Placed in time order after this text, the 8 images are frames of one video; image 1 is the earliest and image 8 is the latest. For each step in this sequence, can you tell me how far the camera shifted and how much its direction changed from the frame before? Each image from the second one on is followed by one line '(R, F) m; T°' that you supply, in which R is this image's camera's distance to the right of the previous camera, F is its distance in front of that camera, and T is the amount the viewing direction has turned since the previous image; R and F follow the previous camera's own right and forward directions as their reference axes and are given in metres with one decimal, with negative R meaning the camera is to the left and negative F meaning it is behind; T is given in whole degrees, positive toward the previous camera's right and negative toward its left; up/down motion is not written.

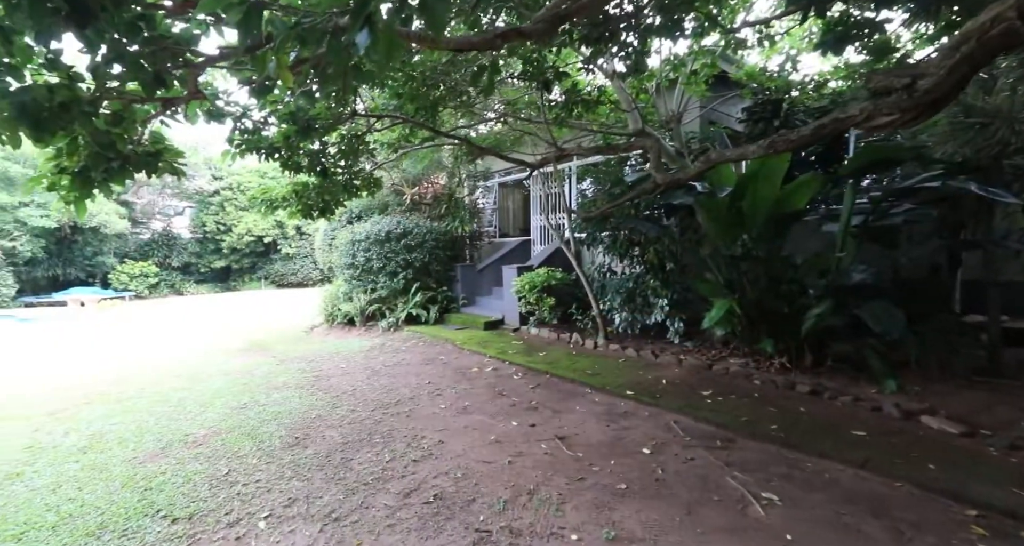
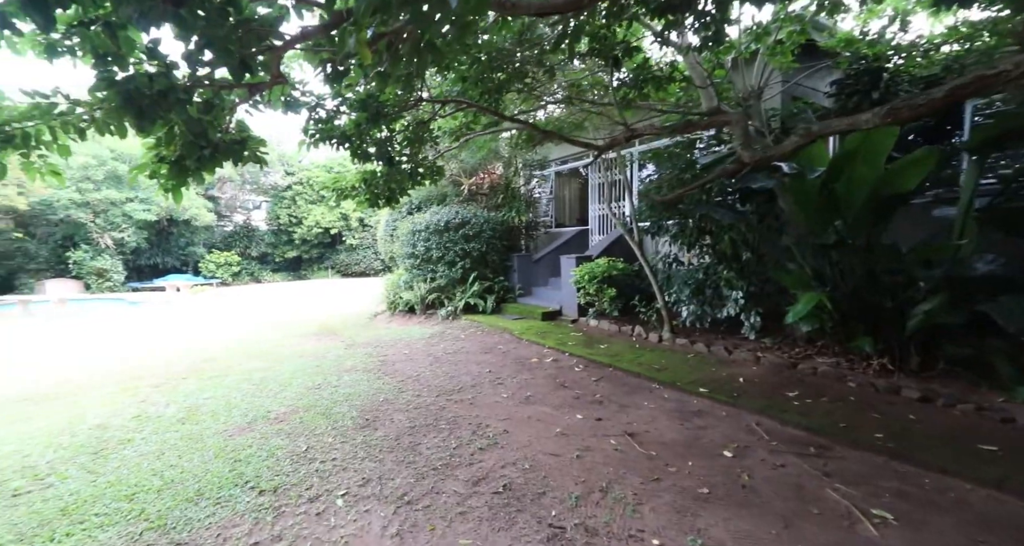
(-0.1, +0.1) m; -7°
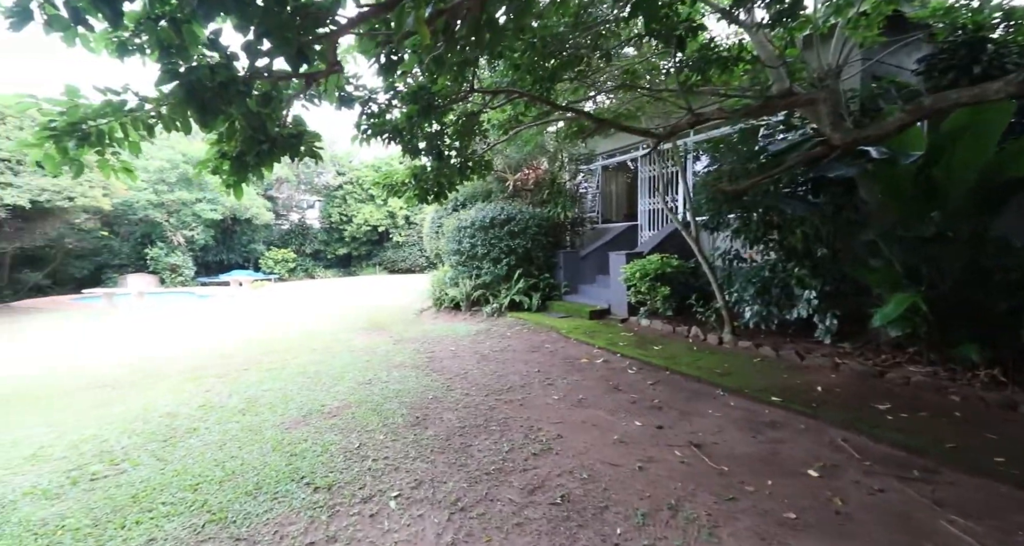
(-0.1, +0.1) m; -5°
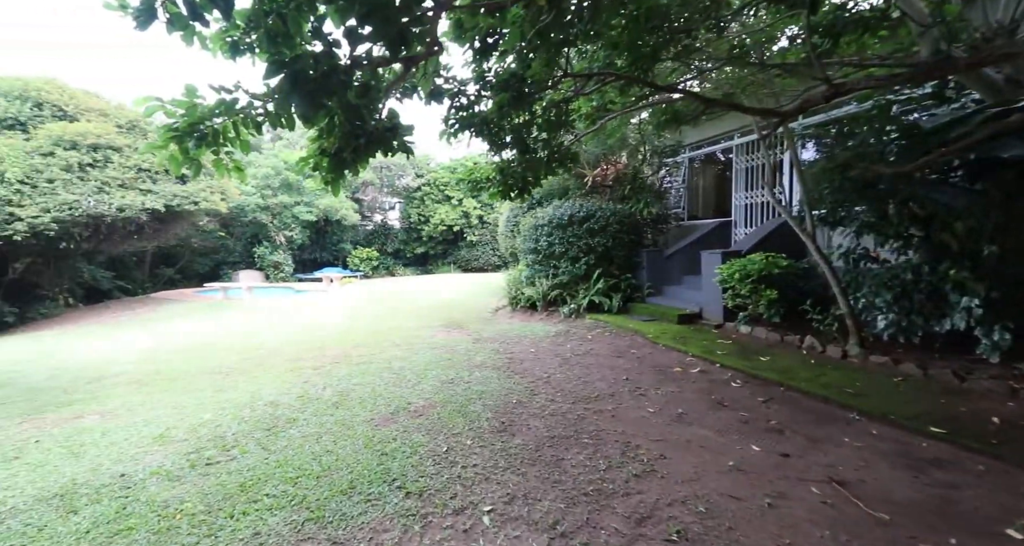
(-0.1, +0.2) m; -9°
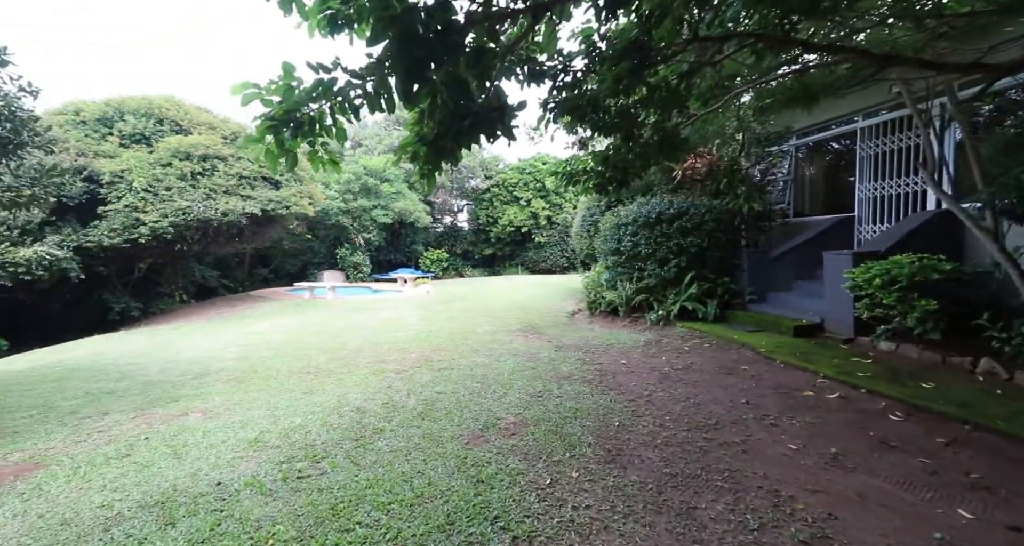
(-0.2, +0.3) m; -8°
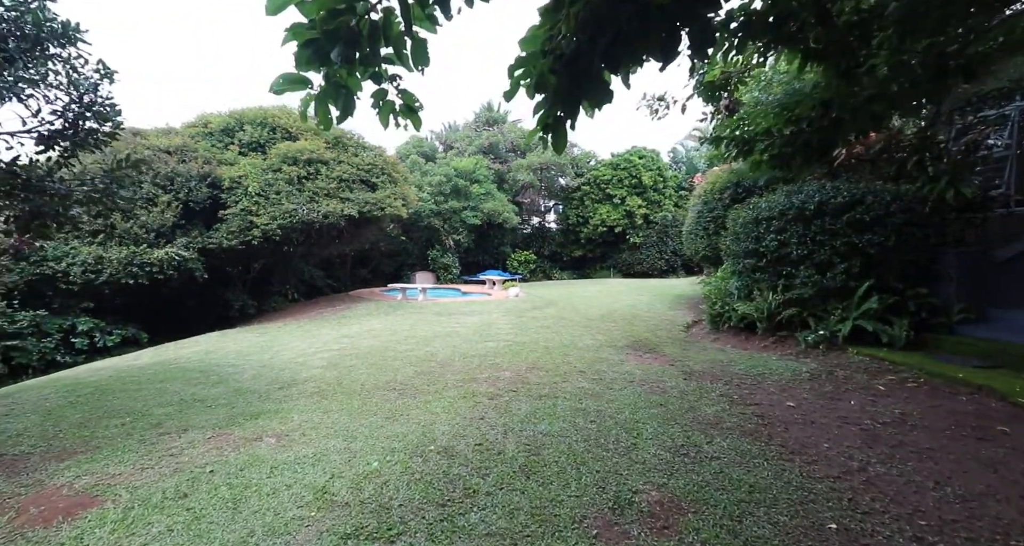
(-0.3, +0.9) m; -11°
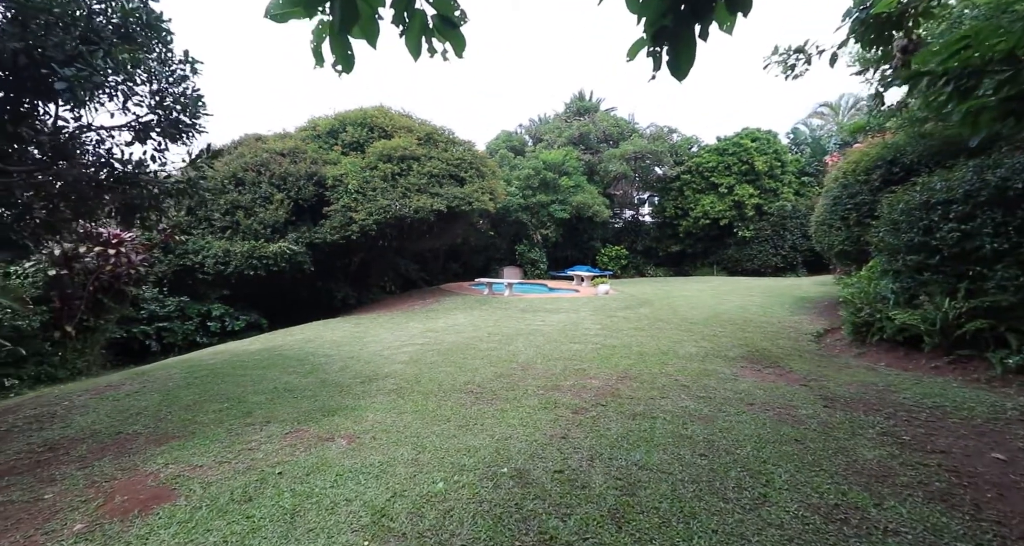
(0.0, +0.5) m; -11°
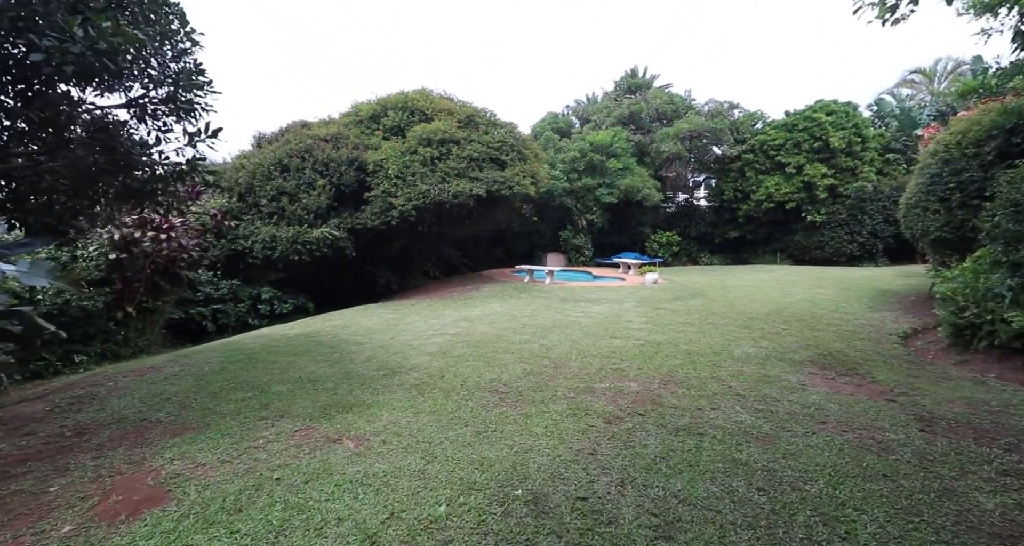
(+0.2, +0.4) m; -6°
